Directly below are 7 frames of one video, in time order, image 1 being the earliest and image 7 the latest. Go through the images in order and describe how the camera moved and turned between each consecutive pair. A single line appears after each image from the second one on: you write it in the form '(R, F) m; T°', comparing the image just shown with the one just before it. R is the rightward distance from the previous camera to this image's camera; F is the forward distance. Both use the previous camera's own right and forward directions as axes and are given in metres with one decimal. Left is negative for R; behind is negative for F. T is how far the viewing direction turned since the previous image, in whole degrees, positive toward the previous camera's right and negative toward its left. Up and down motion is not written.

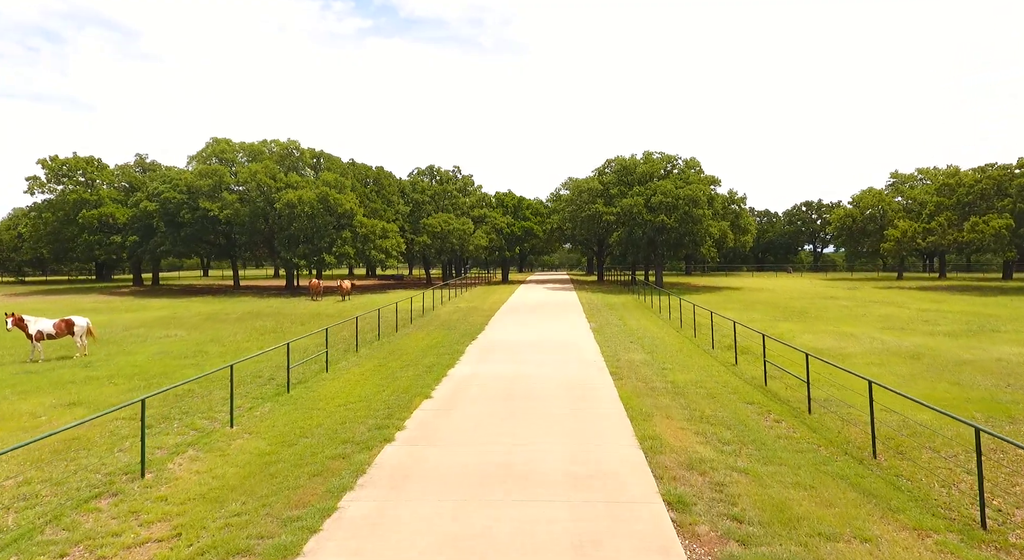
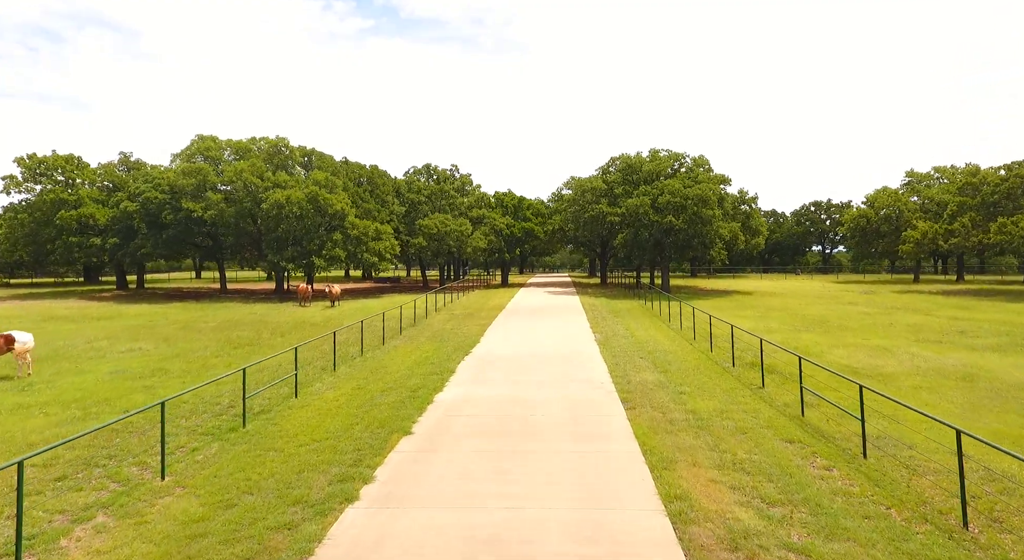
(+0.1, +1.7) m; 0°
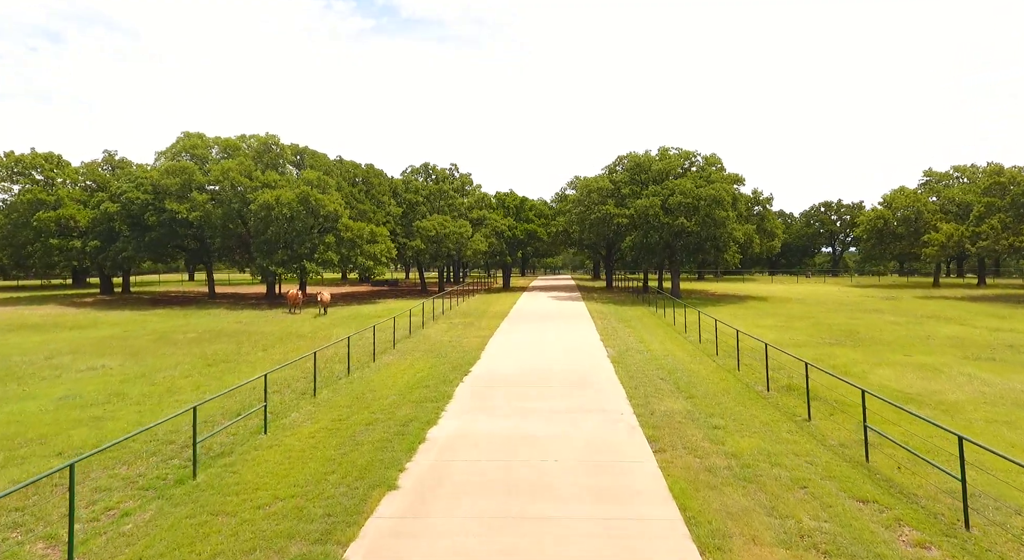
(-0.1, +1.7) m; 0°
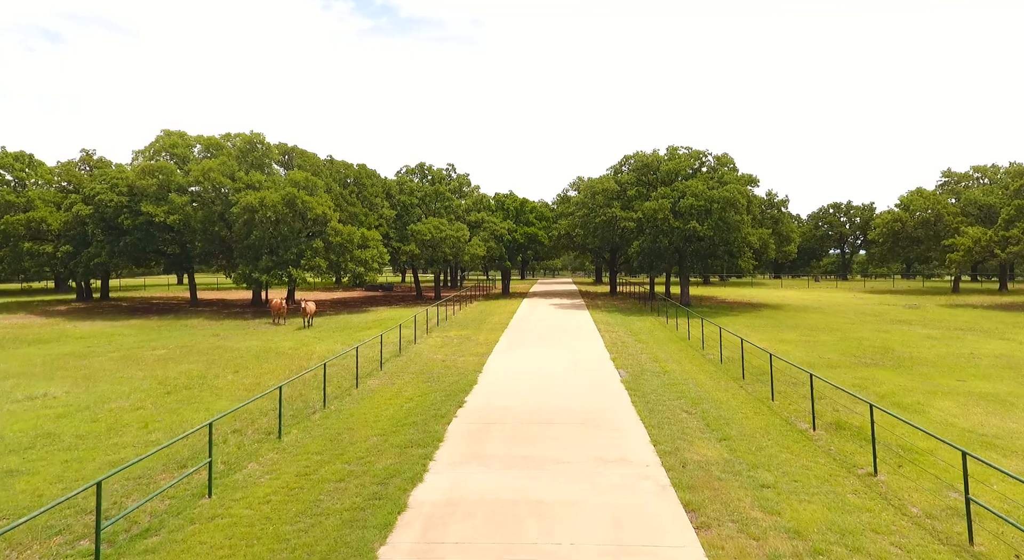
(-0.1, +1.9) m; 0°
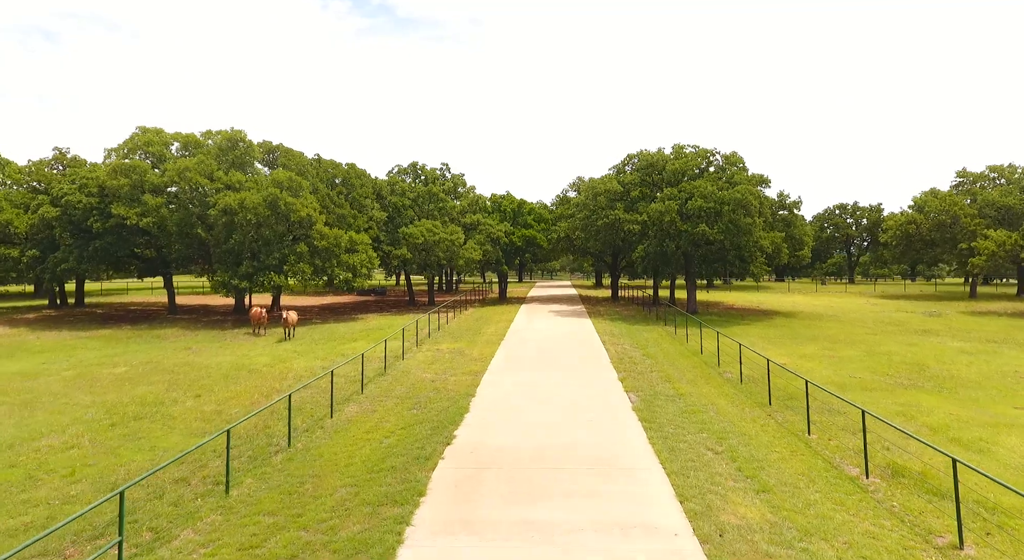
(0.0, +1.7) m; 0°
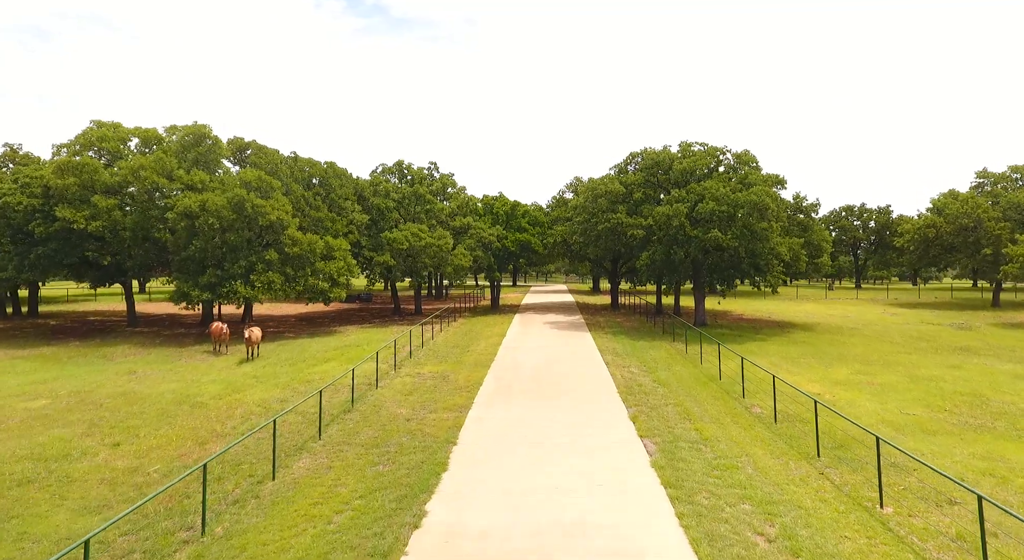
(+0.1, +2.5) m; +1°
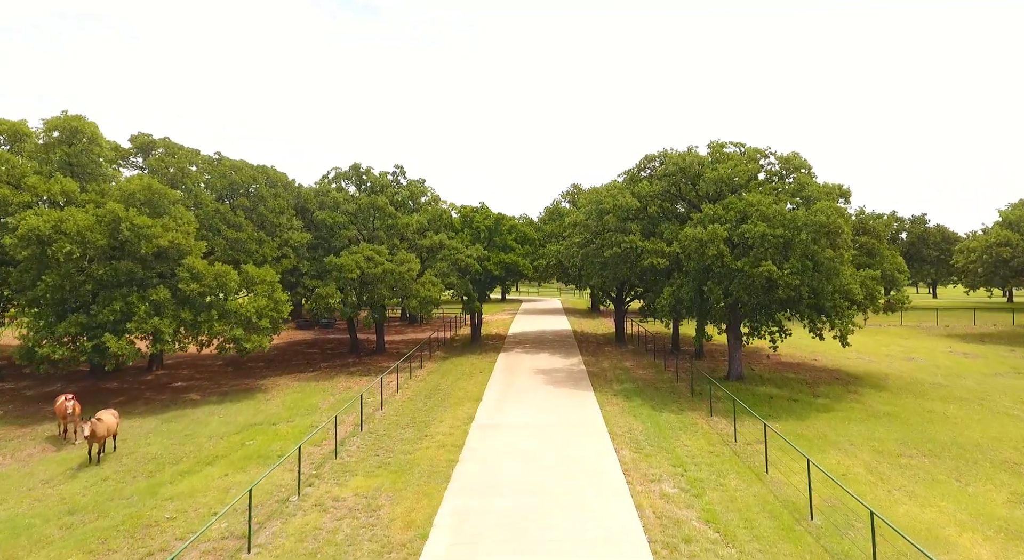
(+0.5, +6.5) m; +1°
